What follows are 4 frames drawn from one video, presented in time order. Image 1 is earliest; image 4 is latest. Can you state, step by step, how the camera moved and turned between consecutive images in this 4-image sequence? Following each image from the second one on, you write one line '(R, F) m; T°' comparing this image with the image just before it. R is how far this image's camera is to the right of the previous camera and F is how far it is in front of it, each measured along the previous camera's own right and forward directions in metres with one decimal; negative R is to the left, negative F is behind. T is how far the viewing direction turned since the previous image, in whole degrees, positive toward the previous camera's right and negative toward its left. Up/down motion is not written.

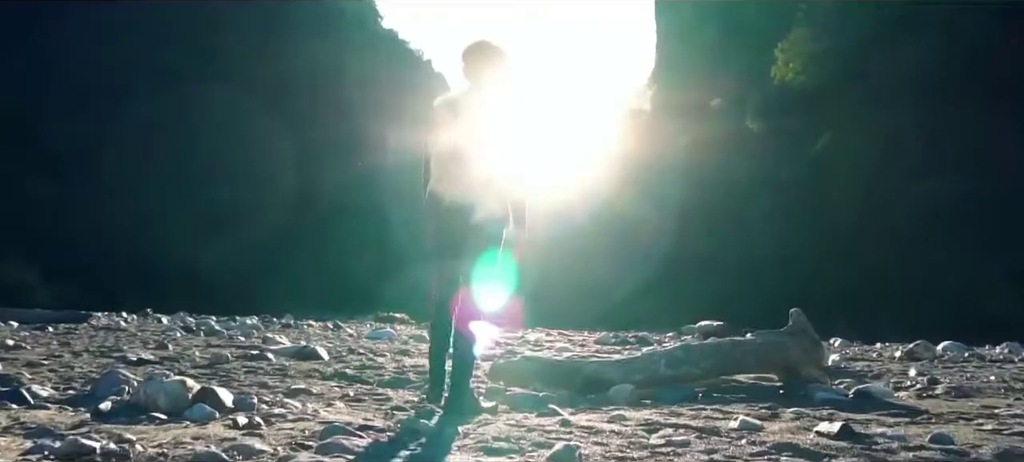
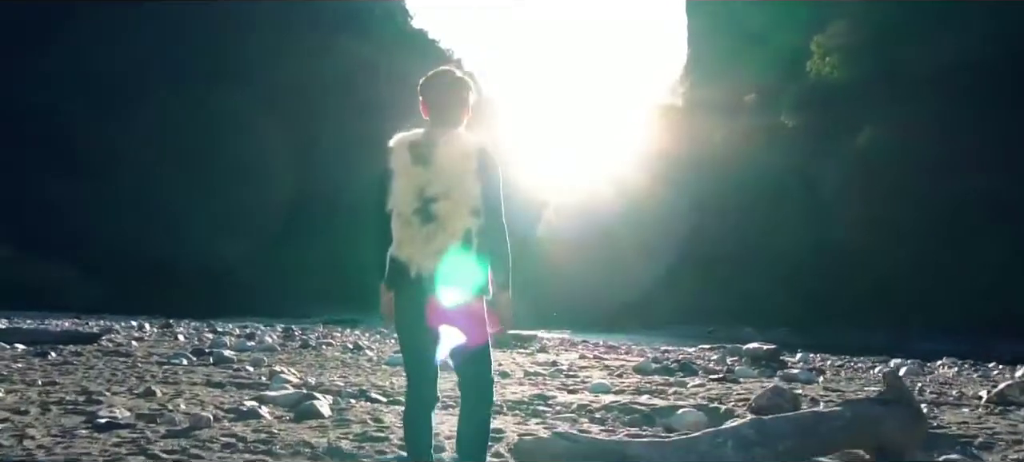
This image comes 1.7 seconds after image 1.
(0.0, +0.7) m; -2°
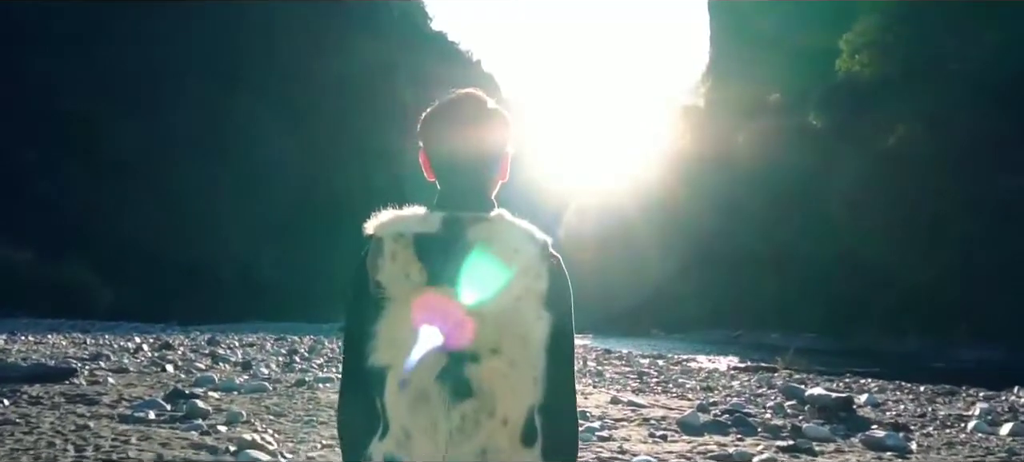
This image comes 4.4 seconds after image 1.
(0.0, +1.3) m; -1°
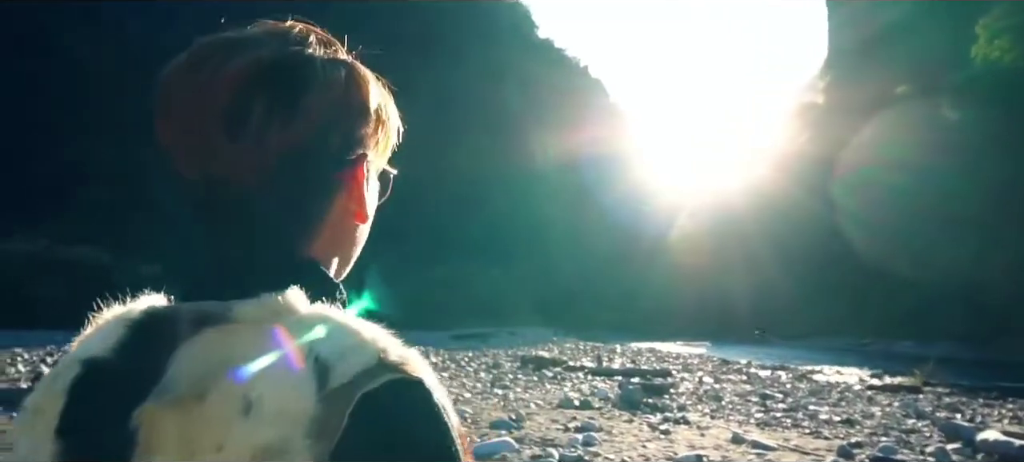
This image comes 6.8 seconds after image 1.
(+0.1, +1.1) m; -6°
